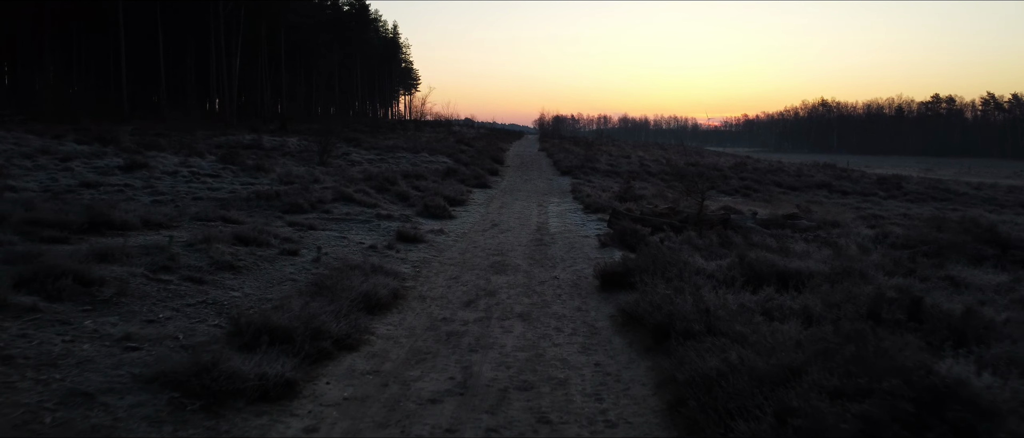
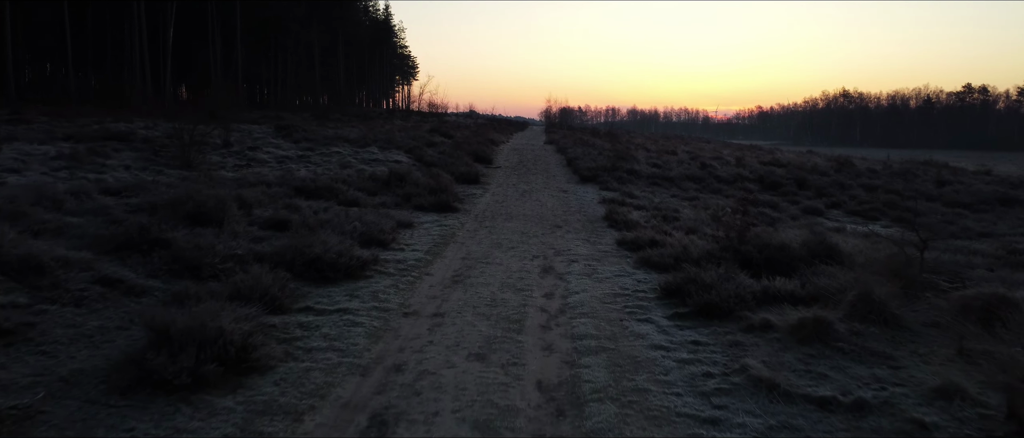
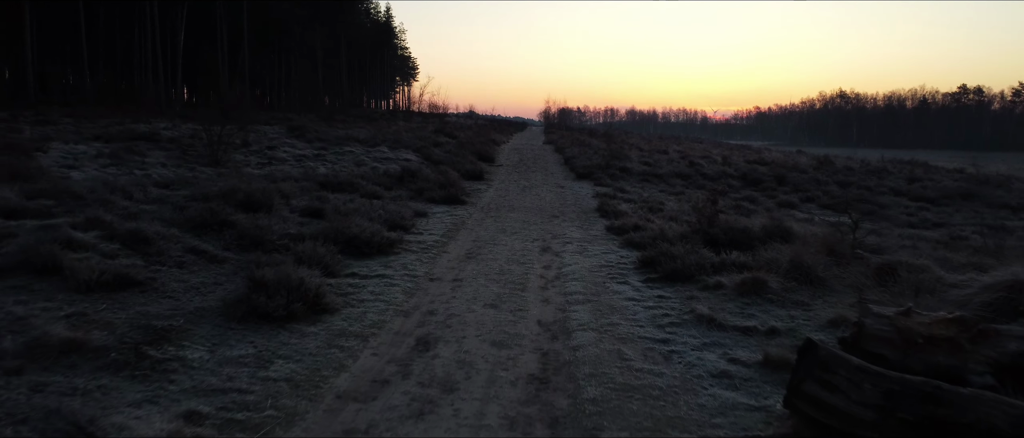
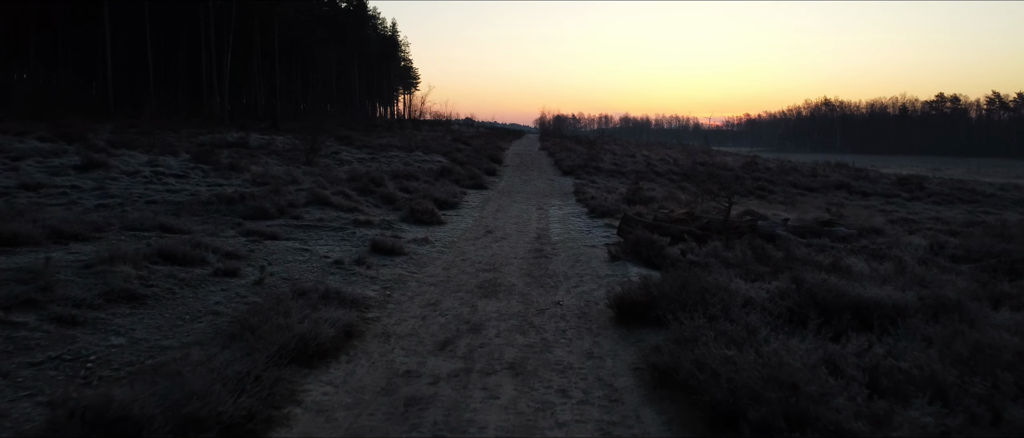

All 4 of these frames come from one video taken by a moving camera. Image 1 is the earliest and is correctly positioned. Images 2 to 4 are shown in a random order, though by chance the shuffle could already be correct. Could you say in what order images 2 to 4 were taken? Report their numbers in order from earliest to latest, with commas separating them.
4, 3, 2
